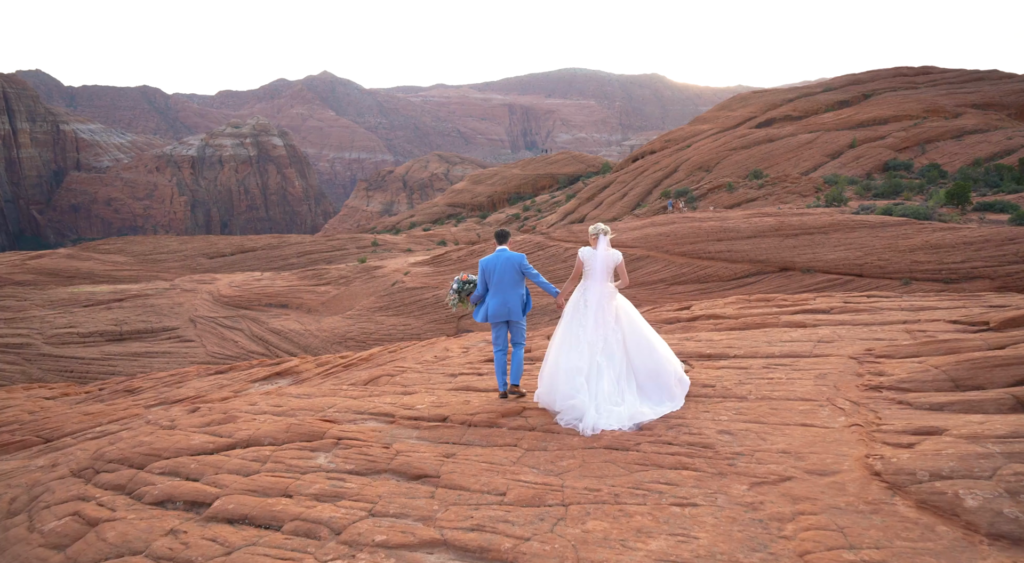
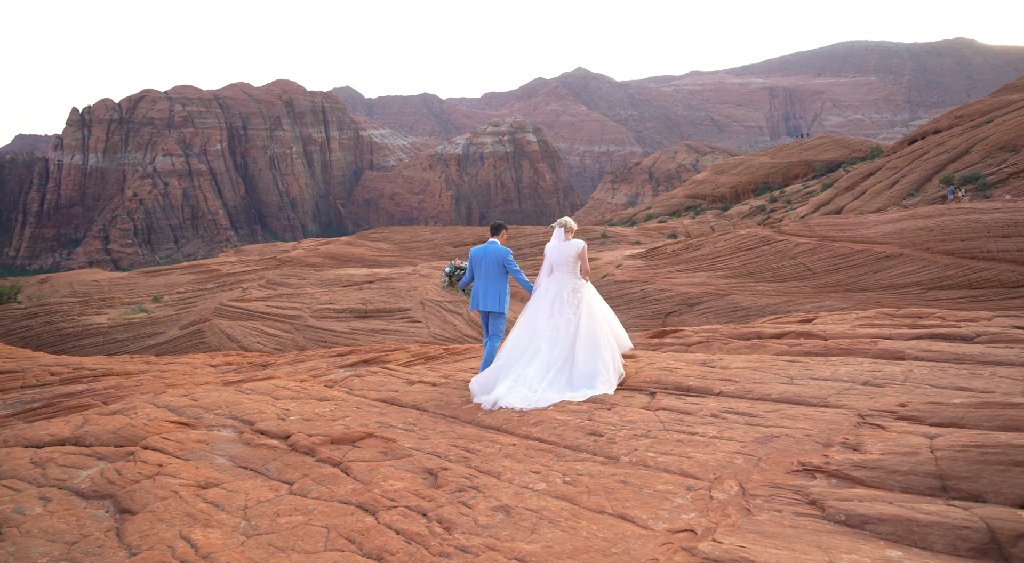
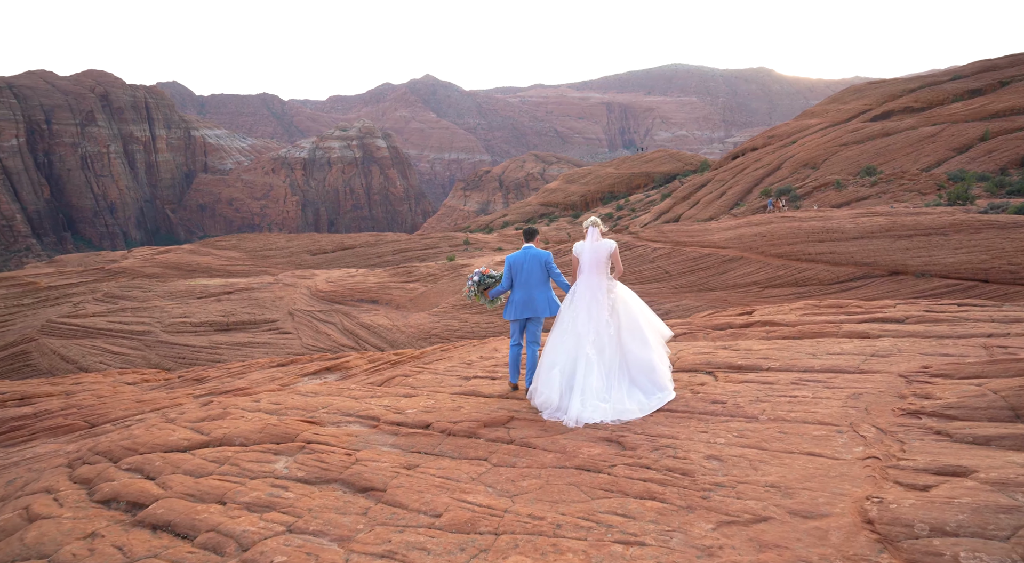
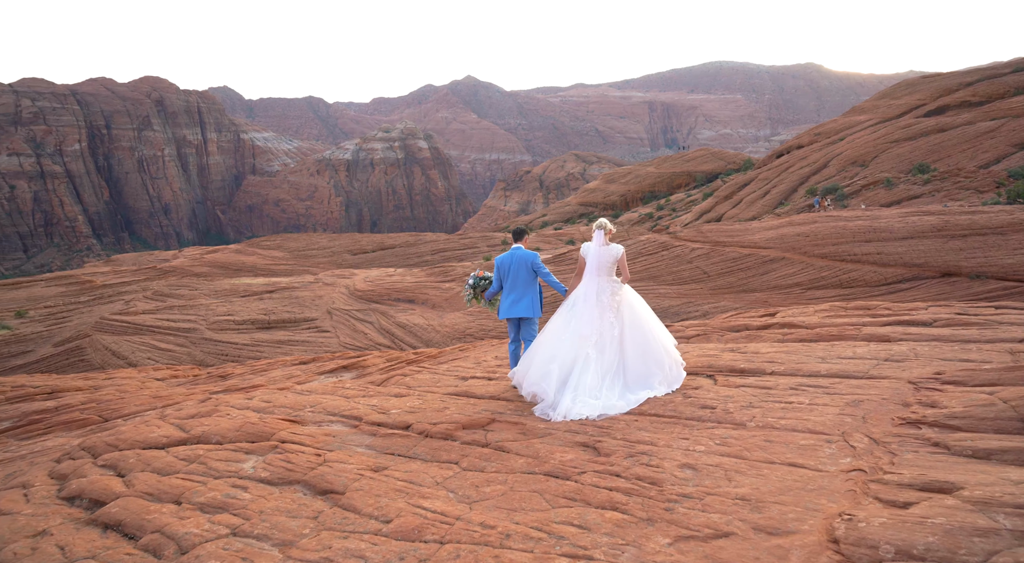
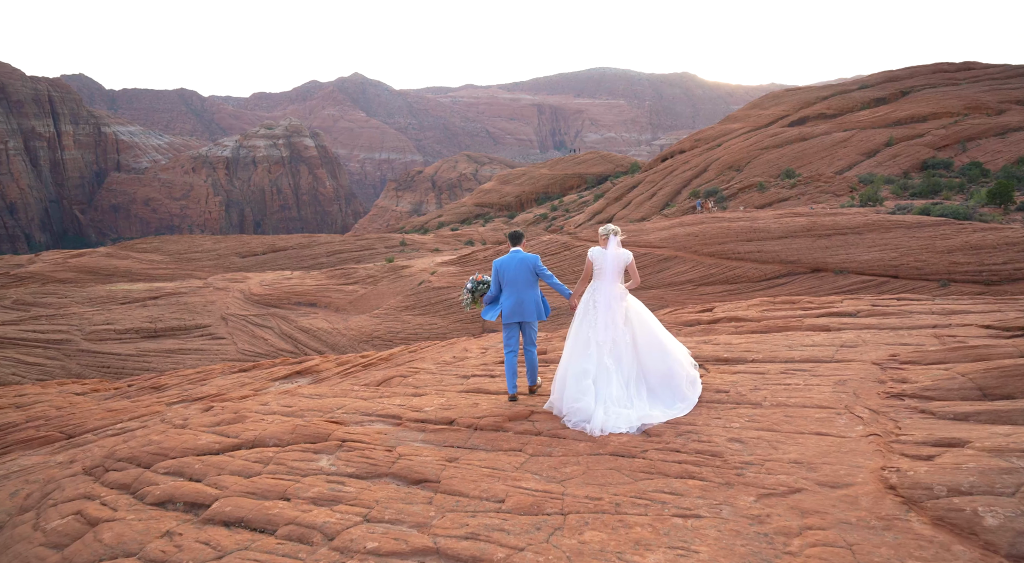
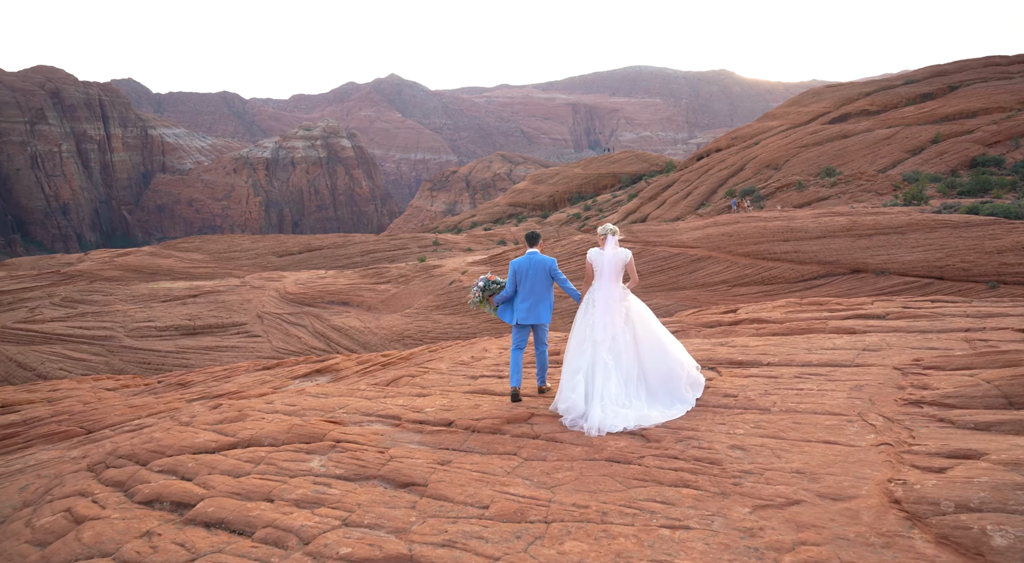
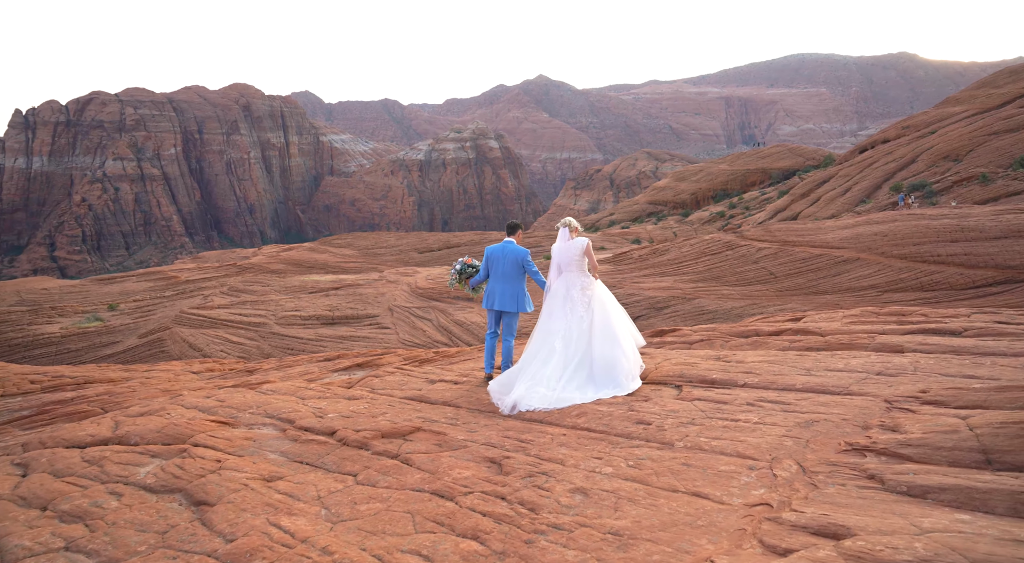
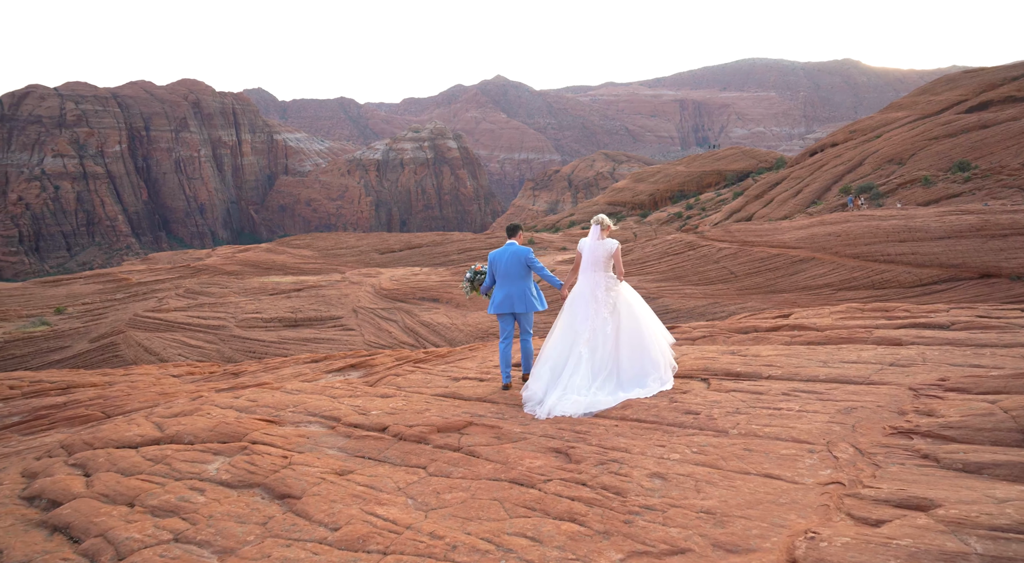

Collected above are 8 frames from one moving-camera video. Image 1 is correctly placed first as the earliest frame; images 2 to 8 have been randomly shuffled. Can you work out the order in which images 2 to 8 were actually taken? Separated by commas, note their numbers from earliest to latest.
5, 6, 3, 4, 8, 7, 2
